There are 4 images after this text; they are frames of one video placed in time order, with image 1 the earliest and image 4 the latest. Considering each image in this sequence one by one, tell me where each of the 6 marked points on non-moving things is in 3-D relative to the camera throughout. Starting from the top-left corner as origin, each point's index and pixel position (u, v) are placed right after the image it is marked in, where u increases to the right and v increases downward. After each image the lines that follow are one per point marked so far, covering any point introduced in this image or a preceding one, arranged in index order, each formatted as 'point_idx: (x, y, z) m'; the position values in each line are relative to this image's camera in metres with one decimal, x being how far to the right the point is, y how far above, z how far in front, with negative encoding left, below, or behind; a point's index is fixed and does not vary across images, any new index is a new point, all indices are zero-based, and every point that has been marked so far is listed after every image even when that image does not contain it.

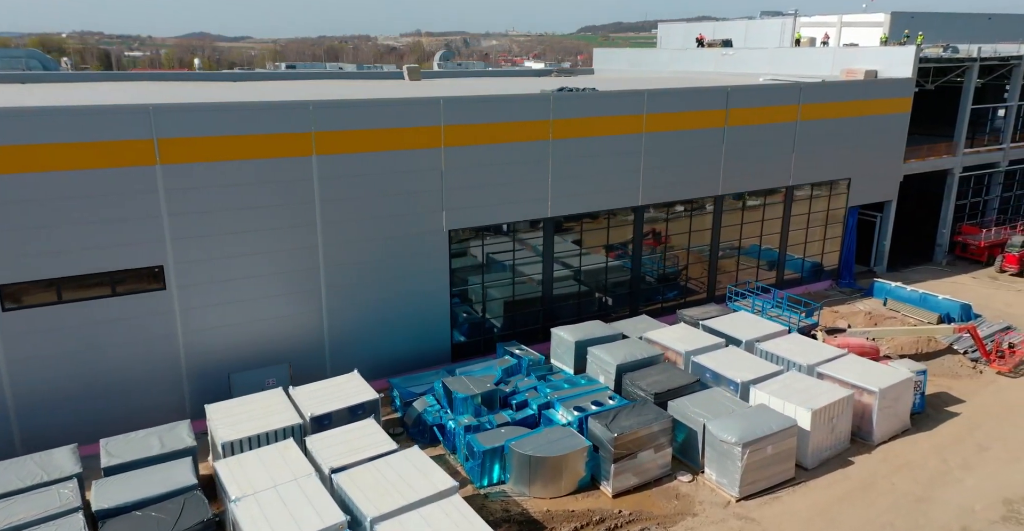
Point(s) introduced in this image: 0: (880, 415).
0: (+9.1, -3.7, +18.8) m
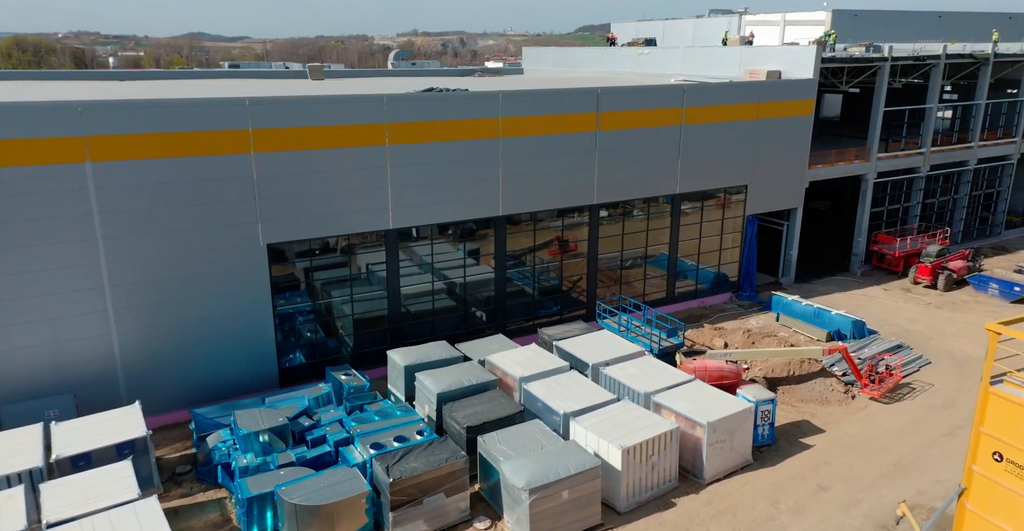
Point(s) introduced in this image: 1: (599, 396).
0: (+4.4, -4.2, +17.0) m
1: (+2.1, -3.2, +18.2) m
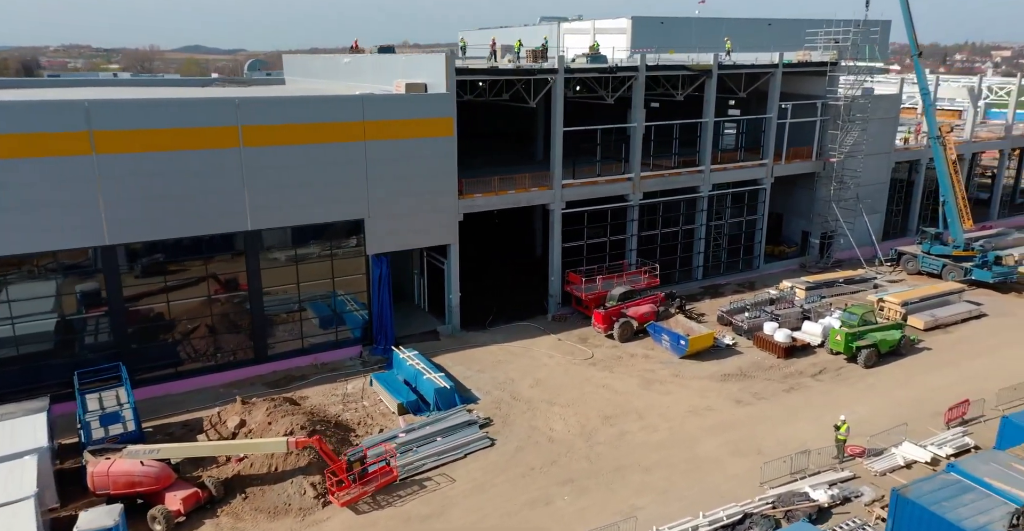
0: (-9.0, -5.5, +11.9) m
1: (-11.4, -4.6, +13.1) m
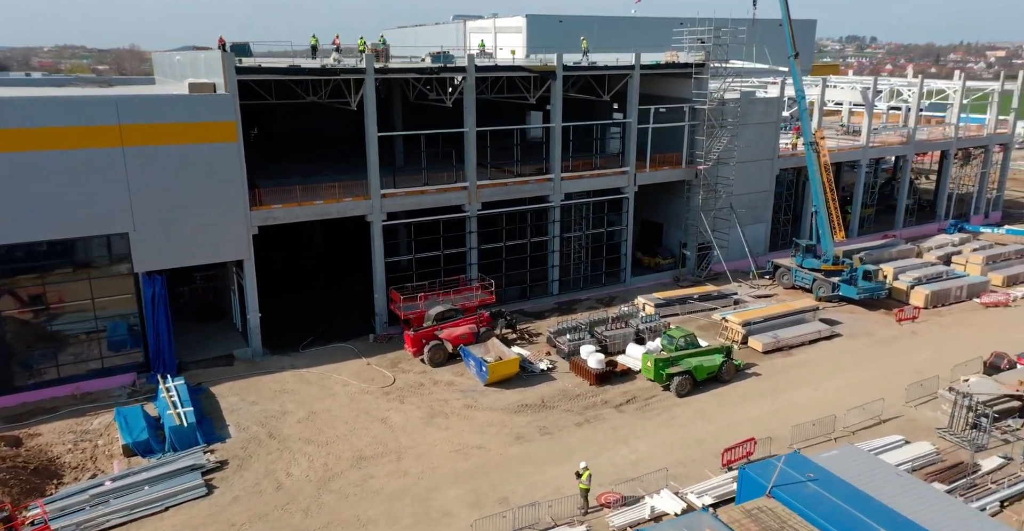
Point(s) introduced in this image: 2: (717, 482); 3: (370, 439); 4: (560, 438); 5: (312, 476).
0: (-15.2, -6.1, +9.5) m
1: (-17.5, -5.1, +10.6) m
2: (+4.5, -4.7, +16.5) m
3: (-3.6, -4.5, +19.5) m
4: (+1.3, -4.5, +19.6) m
5: (-4.6, -4.9, +17.6) m
